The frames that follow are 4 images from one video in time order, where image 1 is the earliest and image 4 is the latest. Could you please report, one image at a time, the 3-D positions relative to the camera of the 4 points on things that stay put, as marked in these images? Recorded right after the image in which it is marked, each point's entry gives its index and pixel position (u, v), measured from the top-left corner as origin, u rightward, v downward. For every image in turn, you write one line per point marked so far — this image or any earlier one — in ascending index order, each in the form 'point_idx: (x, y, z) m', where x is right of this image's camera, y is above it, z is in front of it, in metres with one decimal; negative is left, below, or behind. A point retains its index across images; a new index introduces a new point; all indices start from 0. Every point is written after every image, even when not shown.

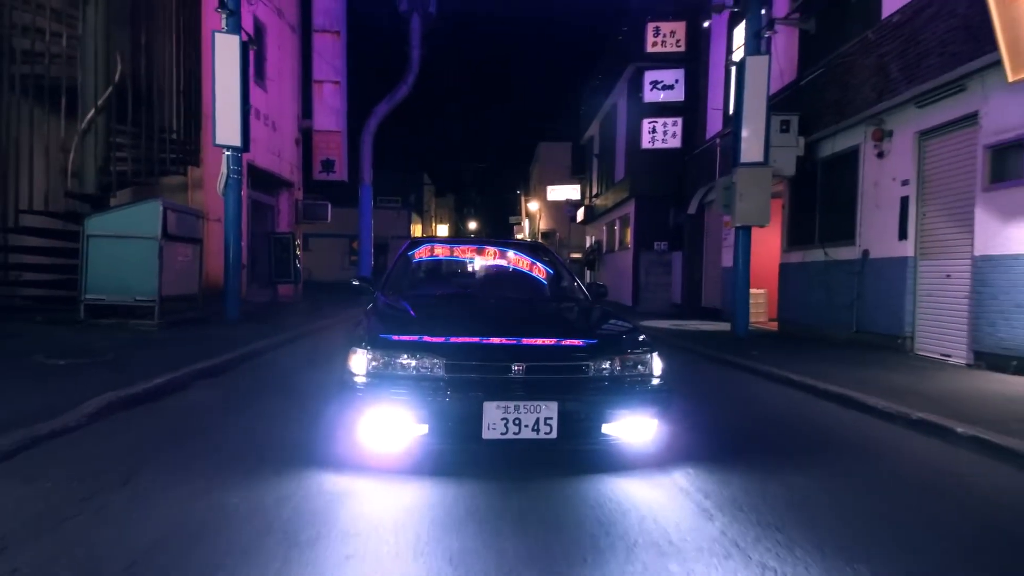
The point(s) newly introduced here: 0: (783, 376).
0: (+4.5, -1.5, +8.4) m
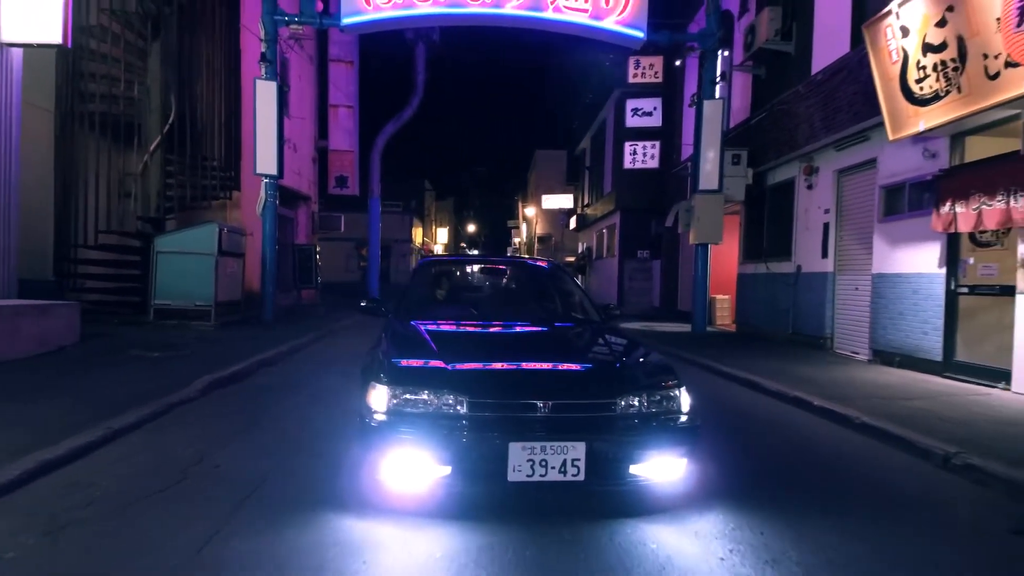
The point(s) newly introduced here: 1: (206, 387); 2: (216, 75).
0: (+4.3, -1.7, +10.6) m
1: (-4.7, -1.6, +7.9) m
2: (-8.1, +5.8, +14.6) m
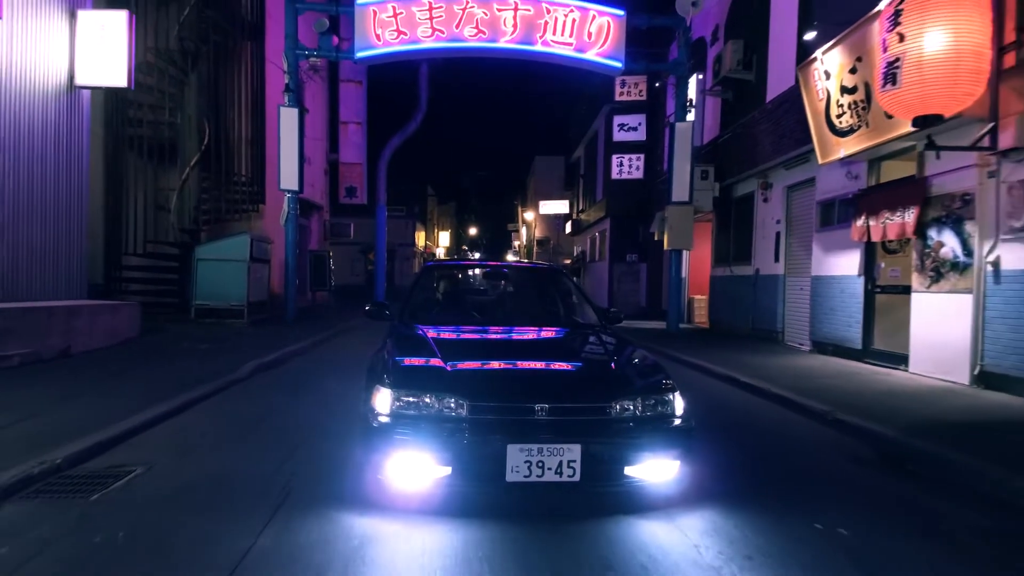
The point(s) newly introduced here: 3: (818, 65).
0: (+4.2, -1.7, +12.3) m
1: (-4.9, -1.6, +9.7) m
2: (-8.3, +5.7, +16.4) m
3: (+6.1, +4.5, +10.6) m
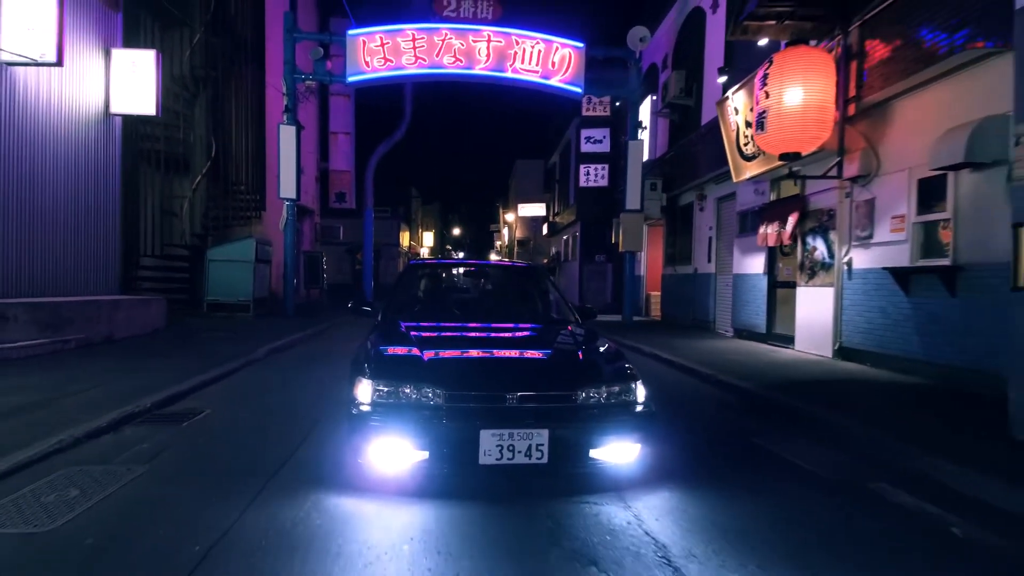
0: (+3.4, -1.6, +14.7) m
1: (-5.6, -1.5, +11.8) m
2: (-9.2, +5.8, +18.4) m
3: (+5.4, +4.6, +13.0) m
